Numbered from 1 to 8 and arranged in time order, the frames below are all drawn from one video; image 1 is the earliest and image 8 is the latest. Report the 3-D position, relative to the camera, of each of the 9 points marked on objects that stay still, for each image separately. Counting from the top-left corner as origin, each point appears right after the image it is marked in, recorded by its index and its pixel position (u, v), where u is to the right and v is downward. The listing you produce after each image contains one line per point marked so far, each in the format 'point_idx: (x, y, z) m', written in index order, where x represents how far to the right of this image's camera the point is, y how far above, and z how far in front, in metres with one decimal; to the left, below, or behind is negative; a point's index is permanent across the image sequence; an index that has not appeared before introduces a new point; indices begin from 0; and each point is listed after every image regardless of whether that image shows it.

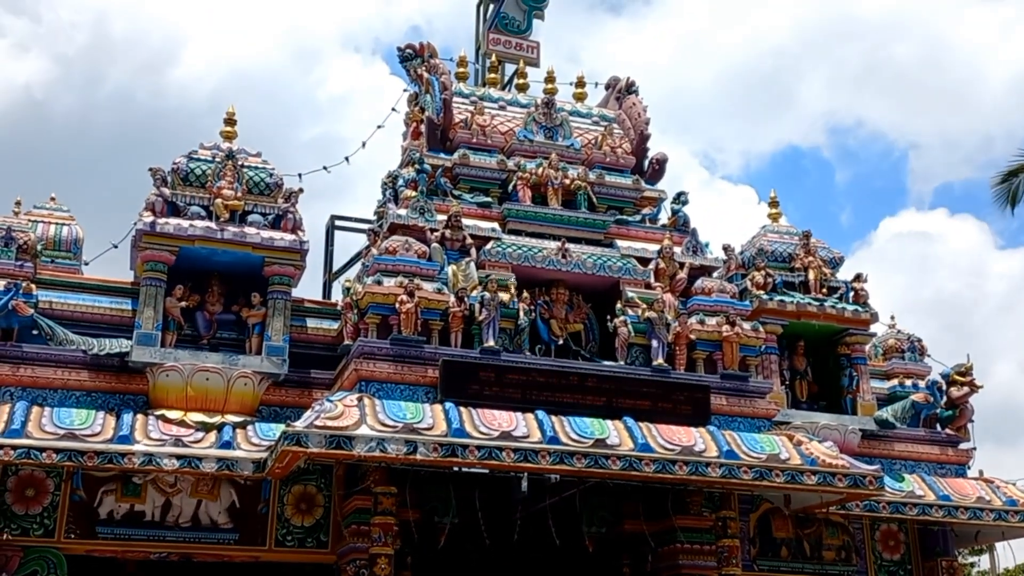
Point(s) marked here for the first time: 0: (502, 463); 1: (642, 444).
0: (-0.1, -1.3, +7.8) m
1: (+1.0, -1.2, +8.2) m
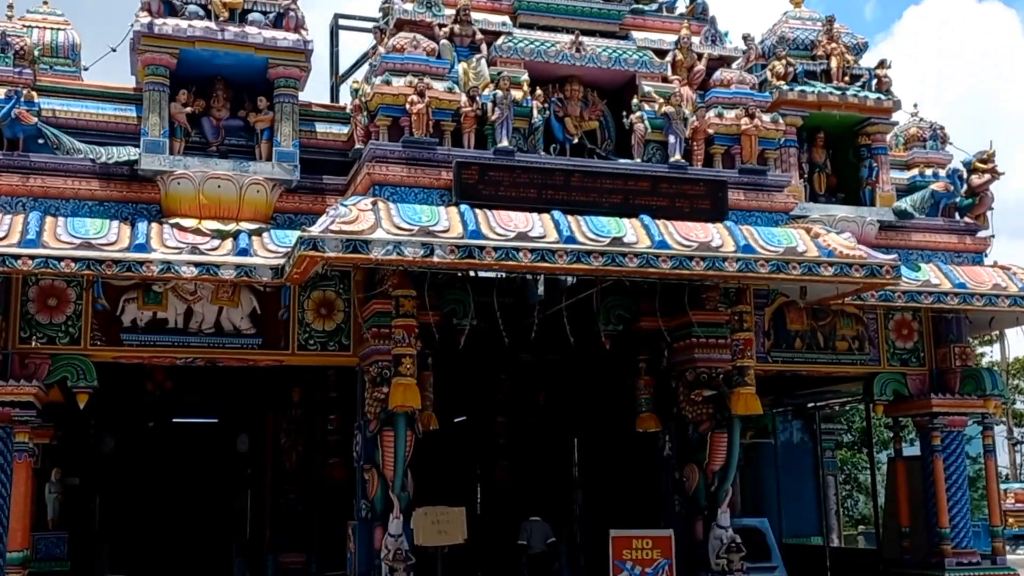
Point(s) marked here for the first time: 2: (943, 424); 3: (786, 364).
0: (+0.1, +0.2, +7.8) m
1: (+1.1, +0.4, +8.2) m
2: (+4.1, -1.3, +10.4) m
3: (+2.5, -0.7, +10.0) m
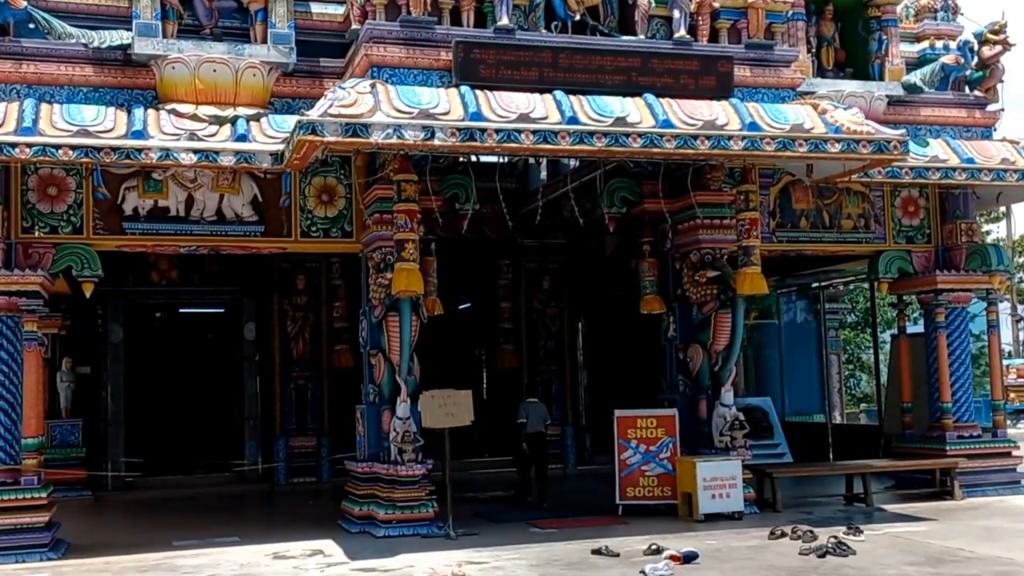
0: (+0.1, +1.0, +7.7) m
1: (+1.1, +1.2, +8.1) m
2: (+4.2, -0.1, +10.4) m
3: (+2.6, +0.4, +9.9) m
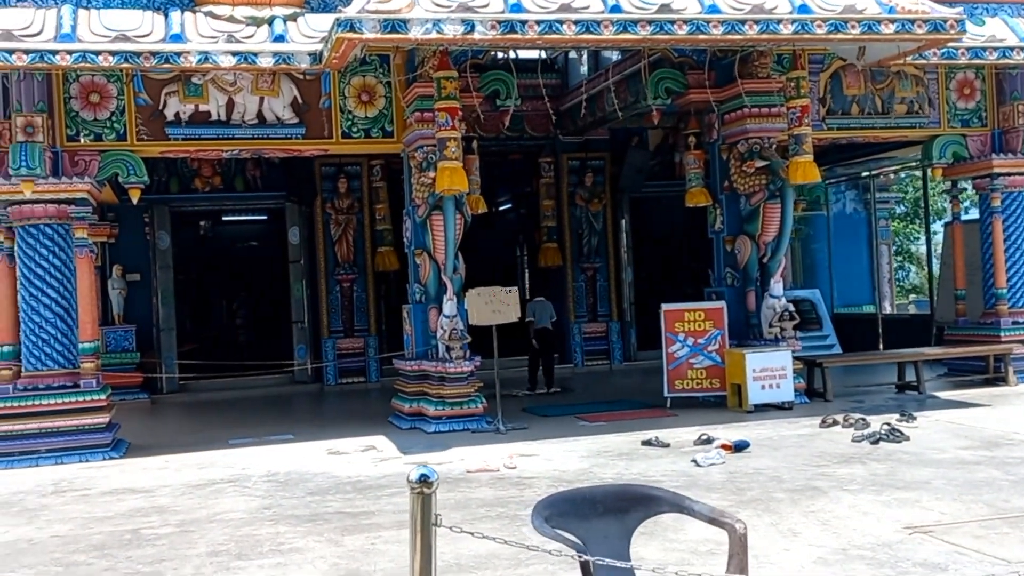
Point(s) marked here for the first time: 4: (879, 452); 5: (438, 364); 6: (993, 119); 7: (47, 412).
0: (+0.4, +1.8, +7.6) m
1: (+1.4, +2.0, +7.8) m
2: (+4.6, +0.9, +10.2) m
3: (+3.0, +1.4, +9.7) m
4: (+2.2, -1.0, +6.4) m
5: (-0.6, -0.6, +8.7) m
6: (+4.5, +1.6, +10.2) m
7: (-3.5, -0.9, +8.3) m
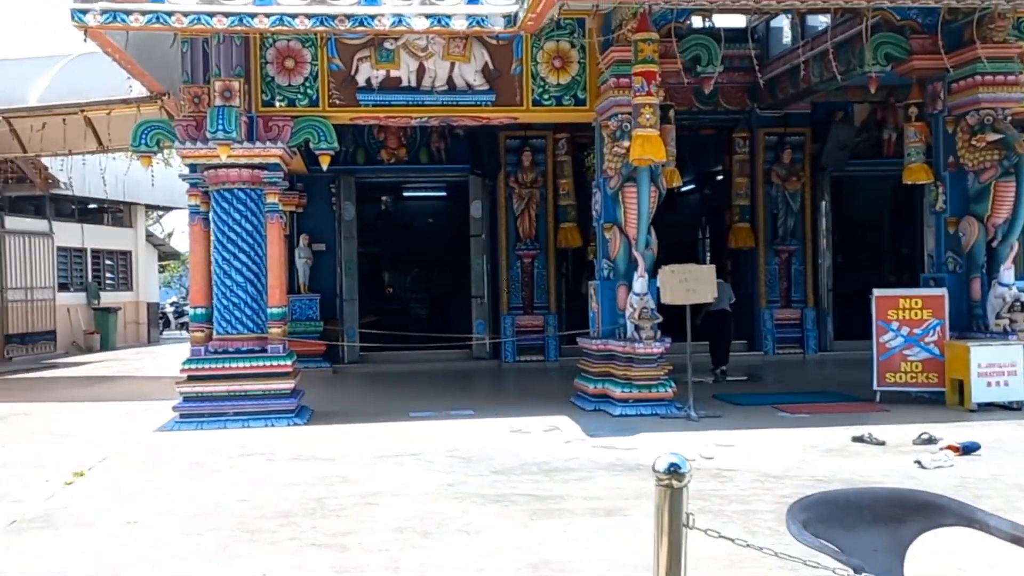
0: (+1.7, +1.9, +7.0) m
1: (+2.8, +2.1, +7.1) m
2: (+6.3, +1.0, +8.9) m
3: (+4.6, +1.5, +8.7) m
4: (+3.3, -0.9, +5.6) m
5: (+0.9, -0.4, +8.3) m
6: (+6.2, +1.6, +8.9) m
7: (-2.1, -0.7, +8.3) m
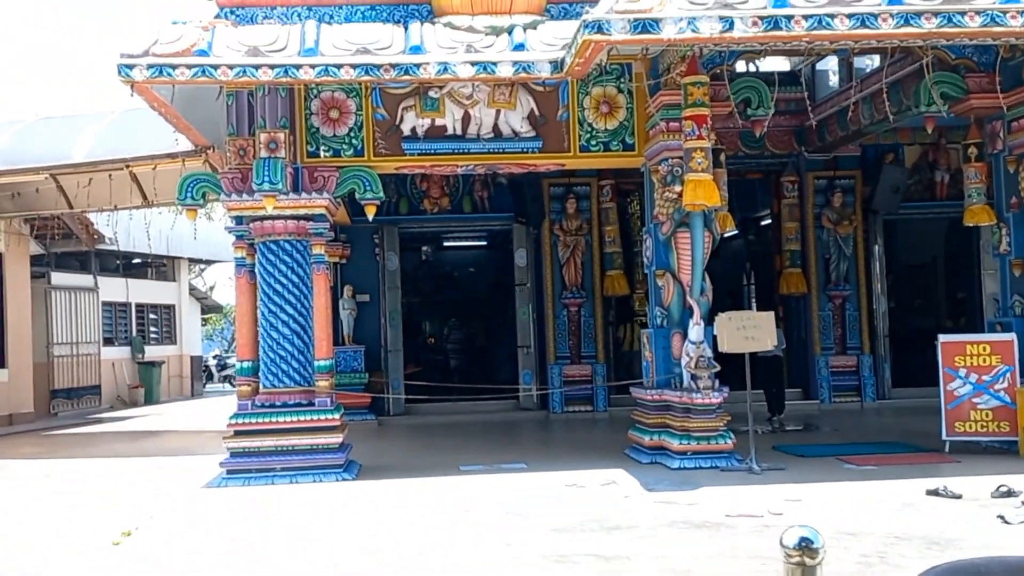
0: (+2.0, +1.6, +6.8) m
1: (+3.1, +1.9, +6.9) m
2: (+6.7, +0.7, +8.5) m
3: (+5.0, +1.2, +8.4) m
4: (+3.5, -1.1, +5.3) m
5: (+1.3, -0.8, +8.0) m
6: (+6.6, +1.3, +8.6) m
7: (-1.7, -1.1, +8.2) m
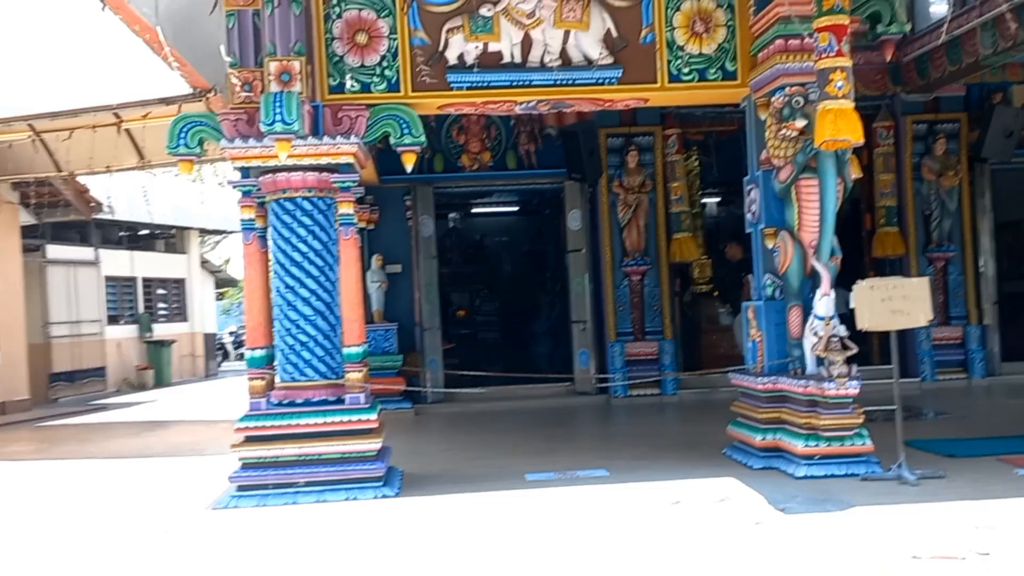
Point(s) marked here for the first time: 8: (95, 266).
0: (+2.4, +1.8, +5.0) m
1: (+3.5, +2.1, +5.1) m
2: (+7.1, +1.0, +6.7) m
3: (+5.4, +1.4, +6.6) m
4: (+4.0, -0.9, +3.6) m
5: (+1.7, -0.6, +6.4) m
6: (+7.1, +1.6, +6.8) m
7: (-1.3, -0.9, +6.5) m
8: (-6.6, +0.3, +17.0) m
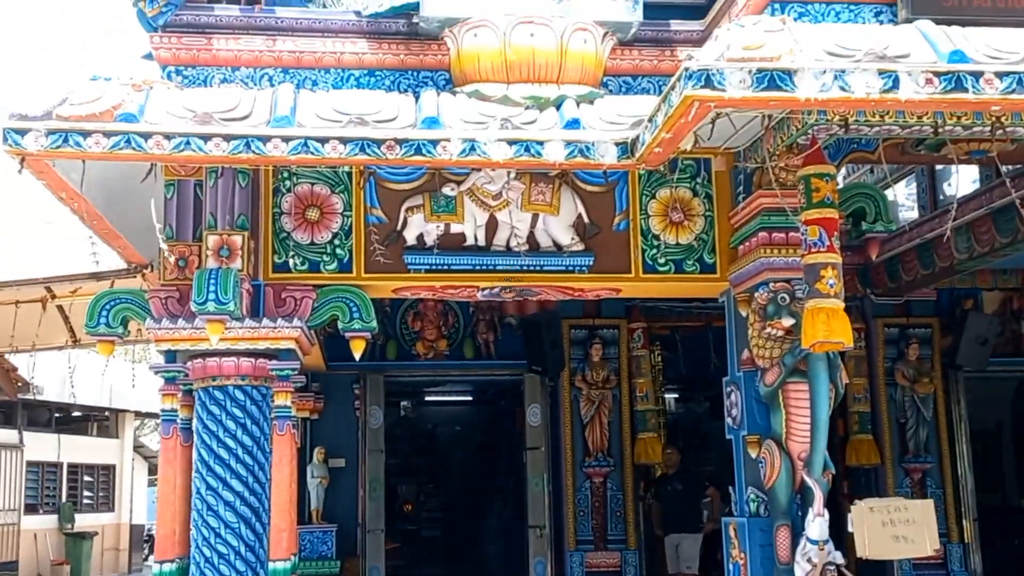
0: (+2.3, +0.8, +4.7) m
1: (+3.4, +1.1, +4.8) m
2: (+6.9, -0.4, +6.4) m
3: (+5.2, +0.1, +6.3) m
4: (+3.8, -1.7, +2.8) m
5: (+1.5, -1.7, +5.6) m
6: (+6.8, +0.2, +6.6) m
7: (-1.5, -1.9, +5.5) m
8: (-7.3, -2.4, +15.9) m
